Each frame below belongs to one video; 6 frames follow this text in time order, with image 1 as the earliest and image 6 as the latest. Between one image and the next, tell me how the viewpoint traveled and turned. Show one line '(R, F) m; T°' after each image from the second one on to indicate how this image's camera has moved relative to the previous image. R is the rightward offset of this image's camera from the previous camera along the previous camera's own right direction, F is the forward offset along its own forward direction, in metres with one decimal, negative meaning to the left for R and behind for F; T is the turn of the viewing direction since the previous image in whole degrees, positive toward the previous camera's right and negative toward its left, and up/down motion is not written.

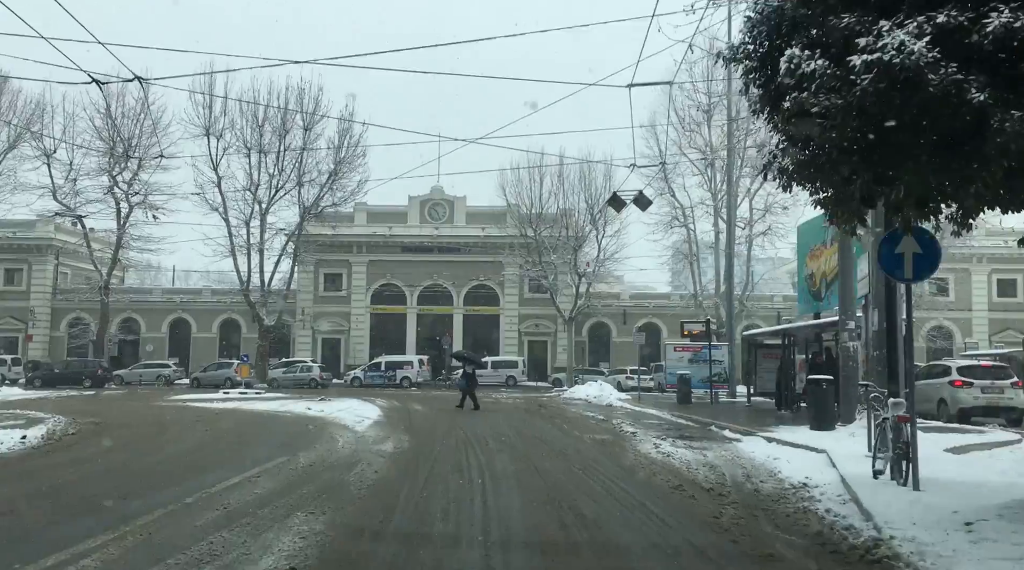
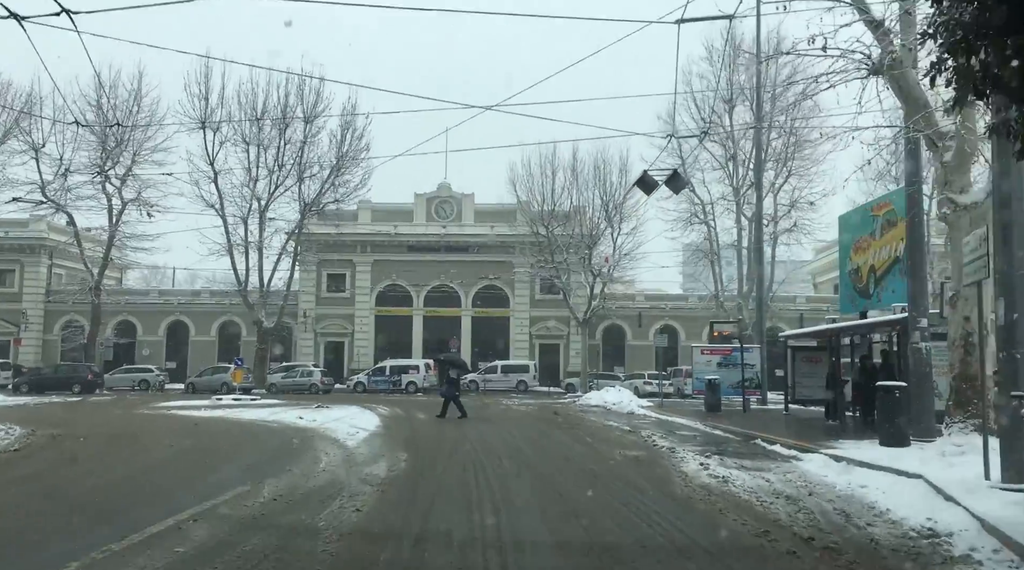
(-0.1, +2.4) m; -1°
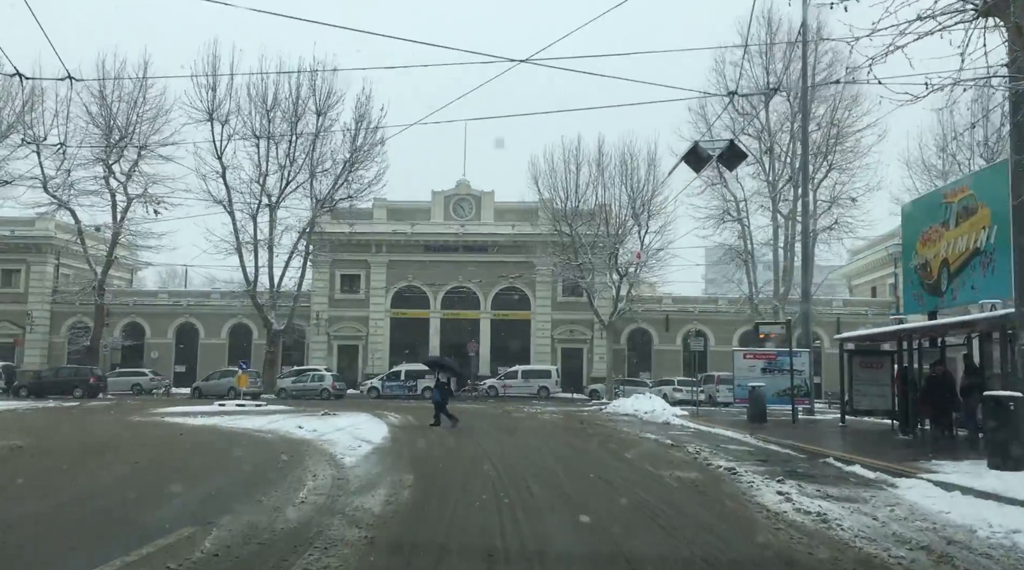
(-0.1, +2.3) m; -1°
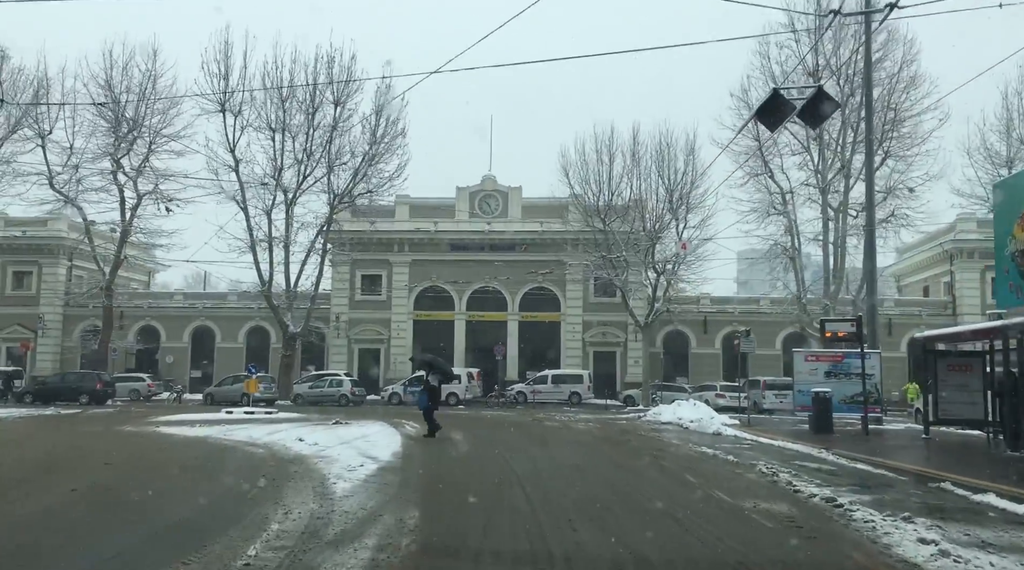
(-0.1, +2.6) m; -2°
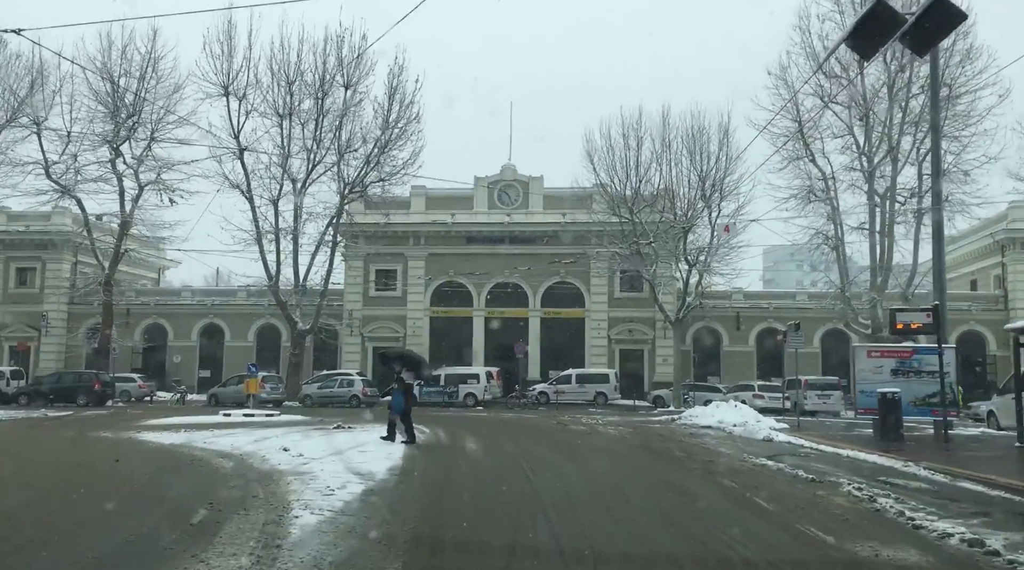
(0.0, +2.5) m; -1°
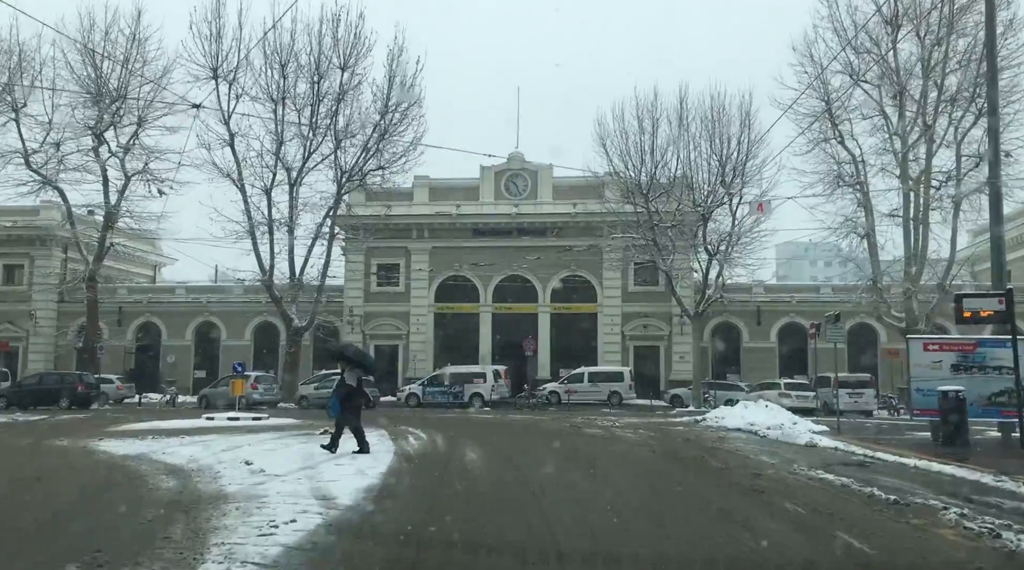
(0.0, +2.3) m; -1°
